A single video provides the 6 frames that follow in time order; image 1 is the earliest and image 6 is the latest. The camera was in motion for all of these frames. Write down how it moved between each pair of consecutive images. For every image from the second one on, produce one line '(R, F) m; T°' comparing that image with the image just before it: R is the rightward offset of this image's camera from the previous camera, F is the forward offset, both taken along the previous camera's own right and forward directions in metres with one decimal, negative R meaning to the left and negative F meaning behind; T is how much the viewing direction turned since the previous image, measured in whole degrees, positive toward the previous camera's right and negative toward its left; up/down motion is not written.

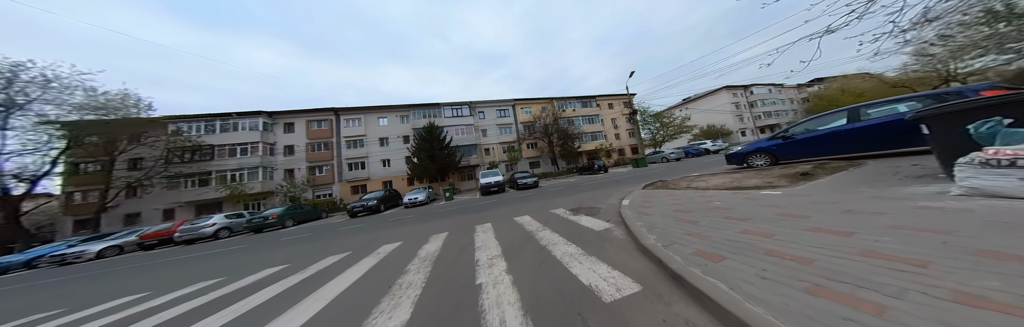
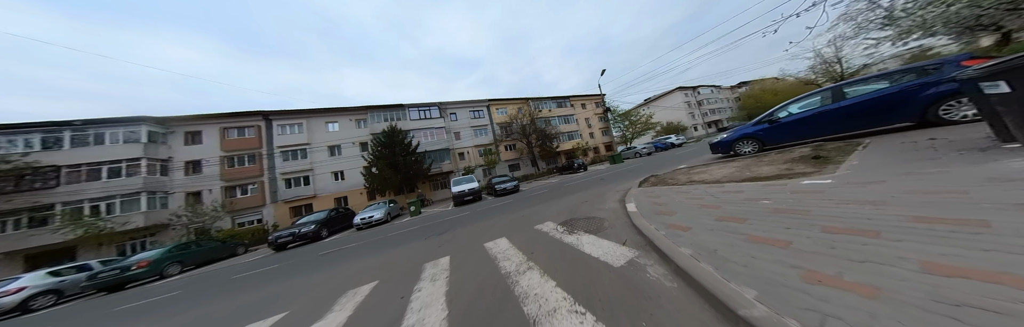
(+0.4, +1.8) m; +7°
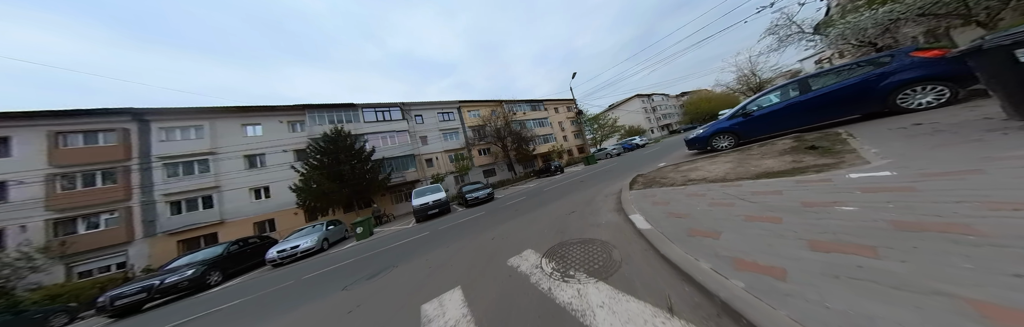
(+0.4, +1.6) m; +8°
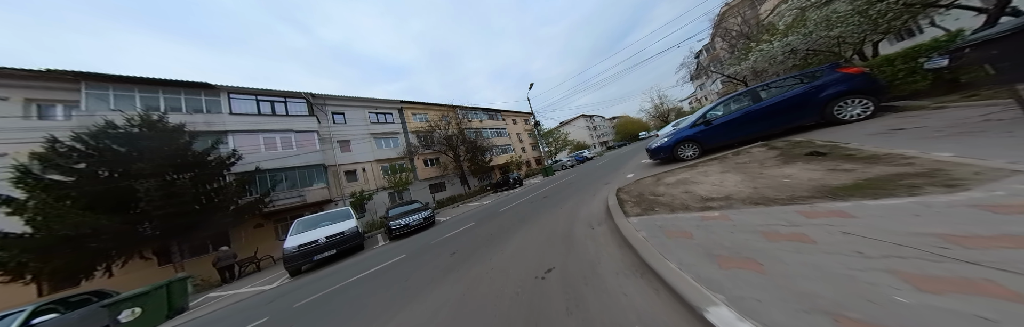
(+0.7, +2.5) m; +14°
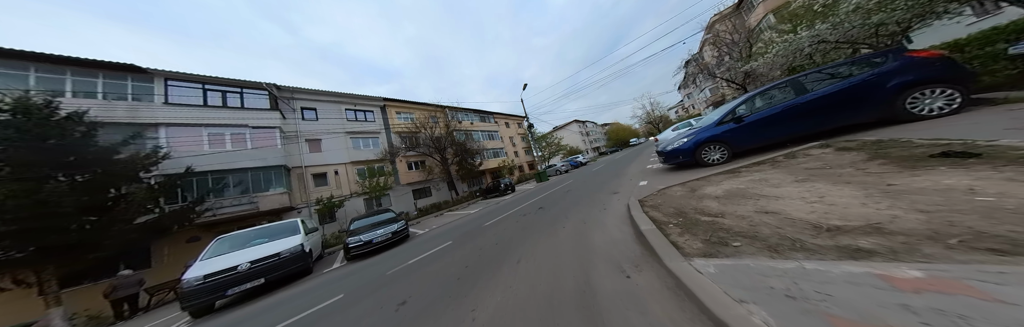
(+0.2, +1.5) m; +3°
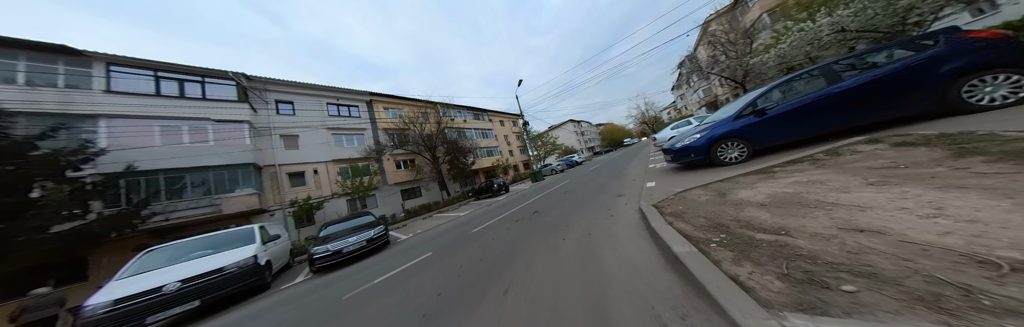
(+0.1, +0.8) m; +2°
